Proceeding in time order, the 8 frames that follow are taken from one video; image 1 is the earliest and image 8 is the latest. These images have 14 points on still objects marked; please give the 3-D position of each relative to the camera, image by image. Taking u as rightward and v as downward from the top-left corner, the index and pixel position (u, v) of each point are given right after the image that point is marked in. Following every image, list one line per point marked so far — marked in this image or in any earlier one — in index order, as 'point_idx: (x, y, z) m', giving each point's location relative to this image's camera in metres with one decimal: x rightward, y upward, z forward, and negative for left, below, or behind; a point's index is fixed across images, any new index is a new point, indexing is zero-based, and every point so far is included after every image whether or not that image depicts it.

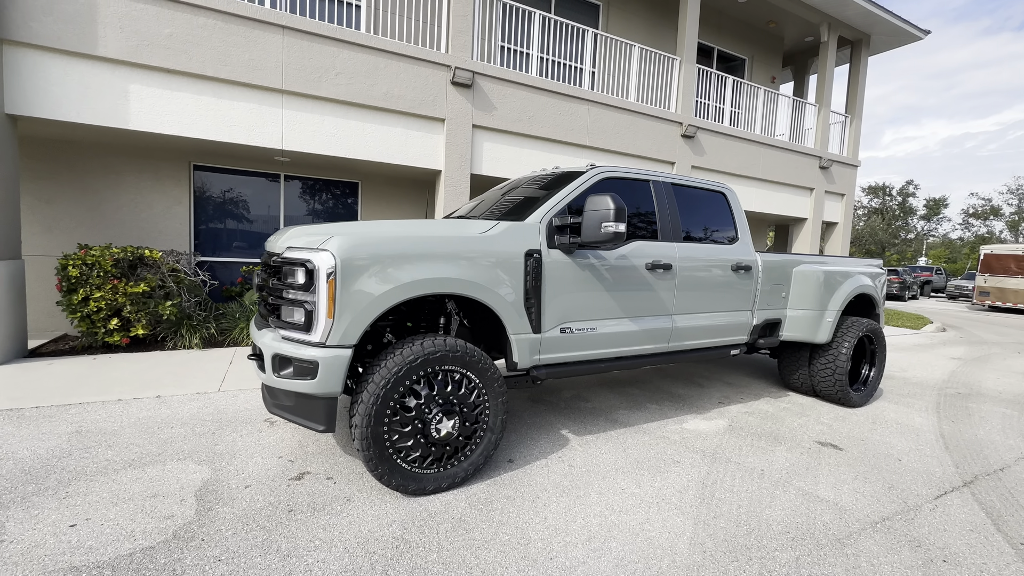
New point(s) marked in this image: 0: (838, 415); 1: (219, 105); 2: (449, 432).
0: (+3.3, -1.3, +4.6) m
1: (-3.8, +2.4, +5.8) m
2: (-0.4, -0.9, +2.7) m
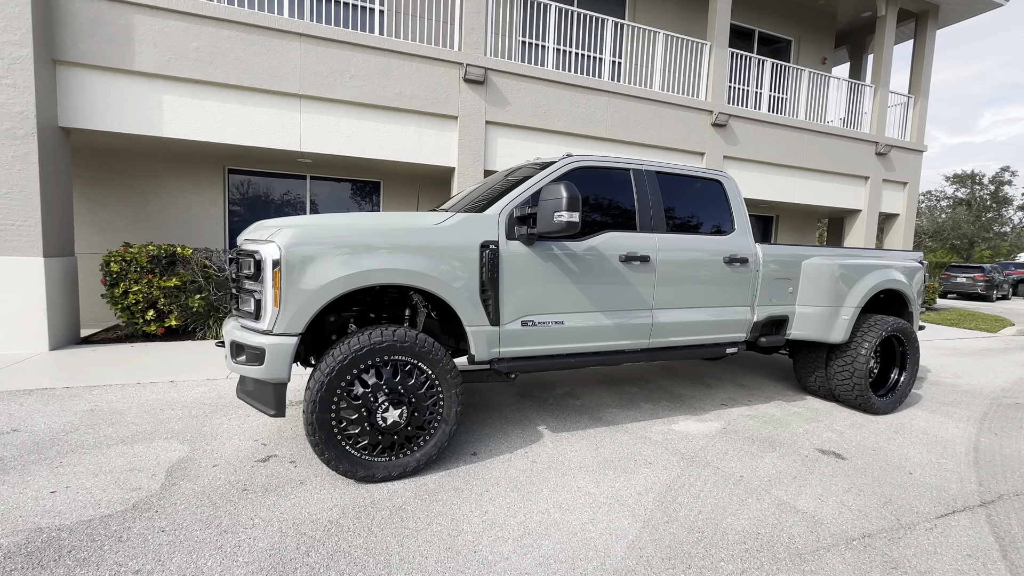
0: (+3.2, -1.3, +4.2) m
1: (-3.7, +2.5, +6.2) m
2: (-0.7, -0.8, +2.7) m
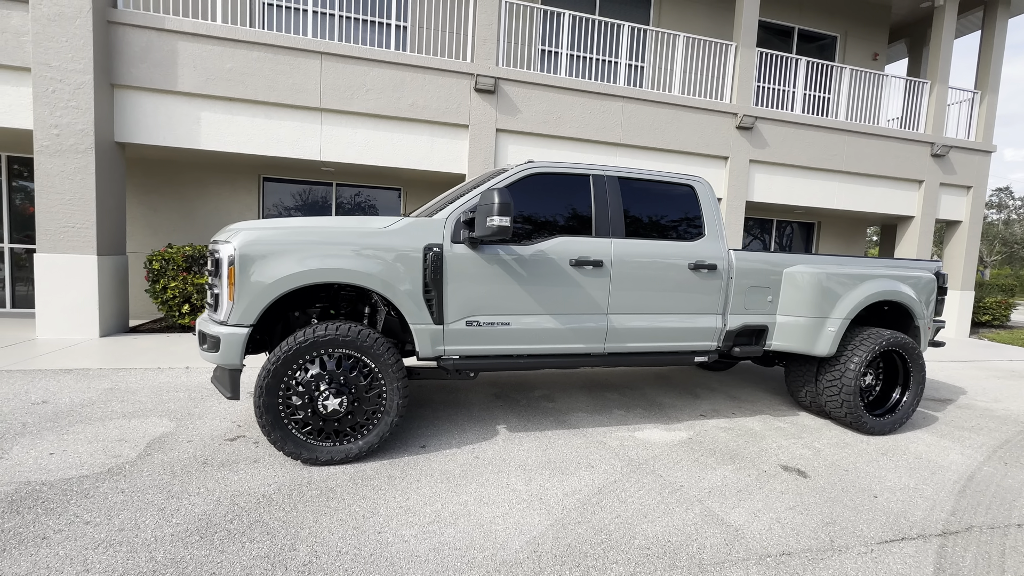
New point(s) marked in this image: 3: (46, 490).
0: (+2.9, -1.4, +3.9) m
1: (-3.7, +2.5, +6.8) m
2: (-1.2, -0.8, +3.0) m
3: (-2.7, -1.2, +2.6) m
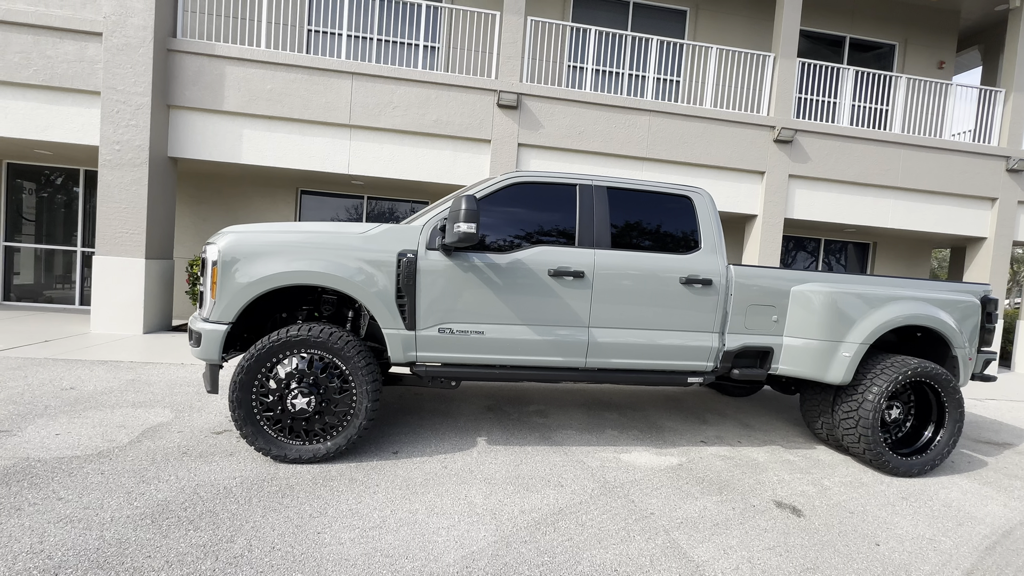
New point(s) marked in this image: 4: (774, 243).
0: (+2.7, -1.5, +3.5) m
1: (-3.4, +2.4, +7.2) m
2: (-1.4, -0.8, +3.0) m
3: (-3.0, -1.1, +2.8) m
4: (+4.8, +0.8, +8.3) m
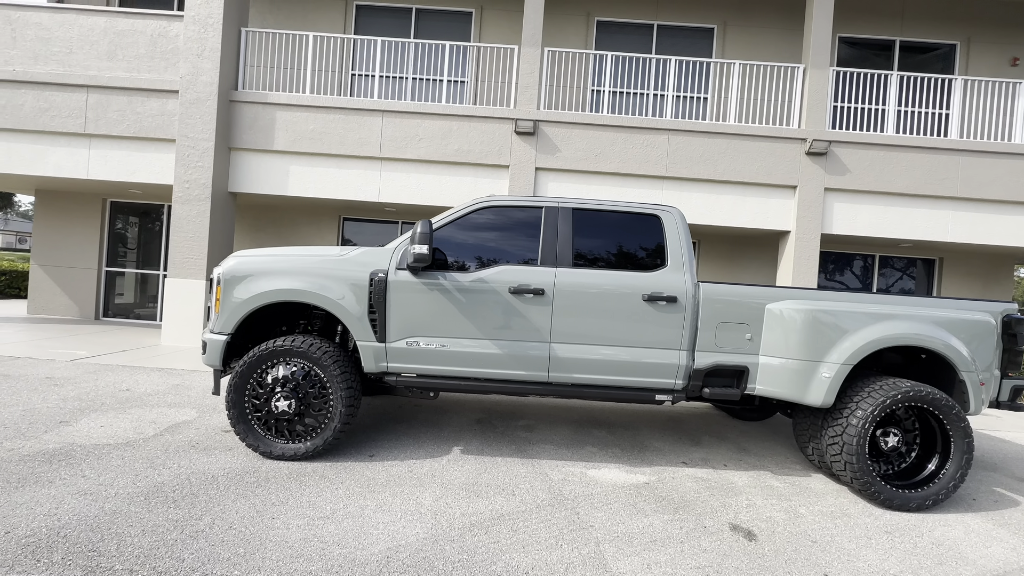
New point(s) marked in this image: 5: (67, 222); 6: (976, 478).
0: (+2.4, -1.7, +3.3) m
1: (-3.1, +2.1, +8.0) m
2: (-1.7, -0.9, +3.4) m
3: (-3.3, -1.2, +3.4) m
4: (+5.2, +0.5, +7.8) m
5: (-9.5, +1.4, +9.5) m
6: (+4.3, -1.8, +4.1) m
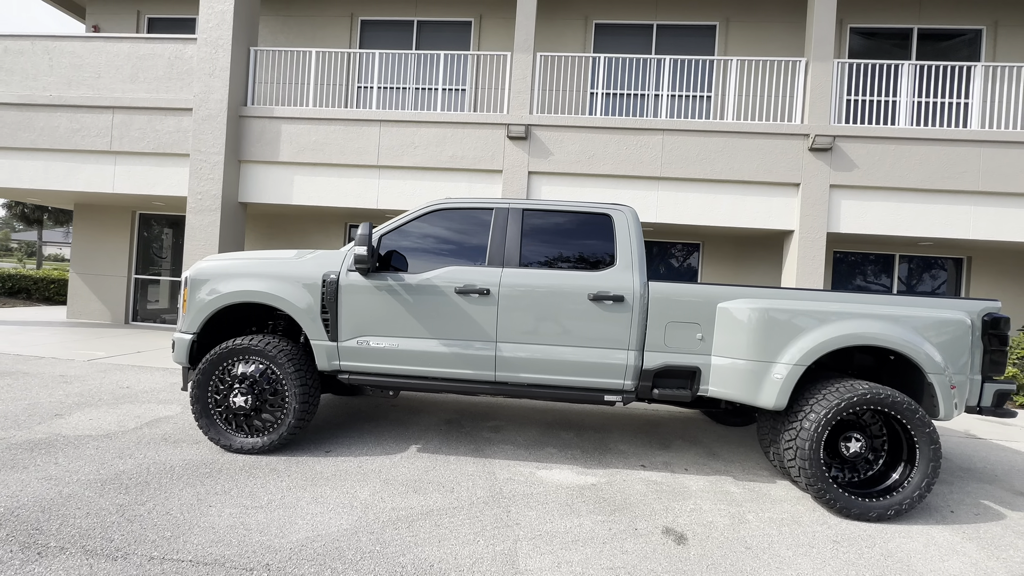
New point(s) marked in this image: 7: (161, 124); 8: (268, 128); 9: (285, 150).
0: (+2.0, -1.6, +3.2) m
1: (-3.2, +2.0, +8.3) m
2: (-2.1, -1.0, +3.6) m
3: (-3.7, -1.3, +3.7) m
4: (+5.1, +0.5, +7.5) m
5: (-9.5, +1.3, +10.3) m
6: (+3.9, -1.7, +3.9) m
7: (-6.5, +3.0, +8.2) m
8: (-4.6, +3.0, +8.3) m
9: (-4.2, +2.6, +8.3) m
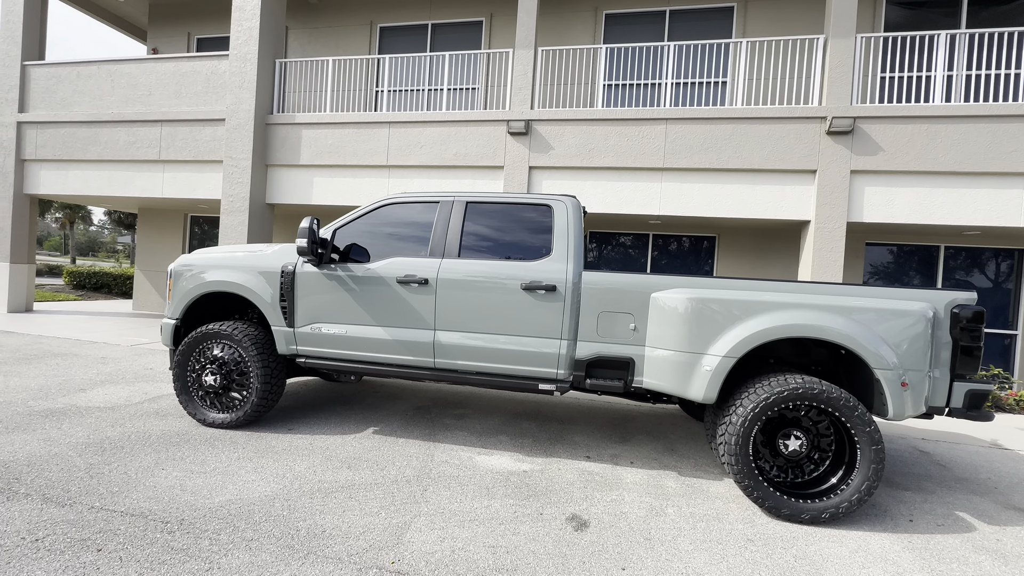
0: (+1.4, -1.6, +3.1) m
1: (-3.1, +2.1, +8.8) m
2: (-2.6, -0.9, +4.0) m
3: (-4.2, -1.2, +4.3) m
4: (+5.0, +0.6, +6.9) m
5: (-9.1, +1.4, +11.5) m
6: (+3.4, -1.7, +3.5) m
7: (-6.4, +3.1, +9.1) m
8: (-4.5, +3.1, +9.0) m
9: (-4.1, +2.7, +8.9) m
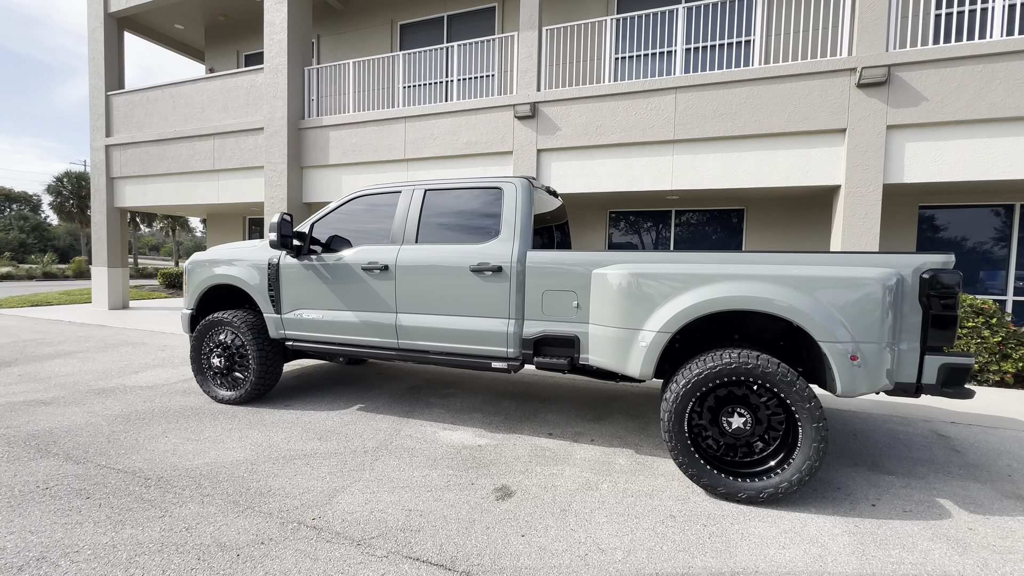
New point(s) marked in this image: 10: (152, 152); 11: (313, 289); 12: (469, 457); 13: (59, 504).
0: (+0.9, -1.4, +3.0) m
1: (-2.8, +2.3, +9.2) m
2: (-2.9, -0.8, +4.5) m
3: (-4.4, -1.1, +5.1) m
4: (+5.0, +1.0, +6.3) m
5: (-8.3, +1.5, +12.9) m
6: (+3.0, -1.4, +3.2) m
7: (-6.0, +3.3, +10.0) m
8: (-4.1, +3.2, +9.6) m
9: (-3.8, +2.8, +9.5) m
10: (-8.9, +3.4, +11.0) m
11: (-1.9, 0.0, +4.2) m
12: (-0.3, -1.3, +3.5) m
13: (-2.8, -1.3, +2.7) m
